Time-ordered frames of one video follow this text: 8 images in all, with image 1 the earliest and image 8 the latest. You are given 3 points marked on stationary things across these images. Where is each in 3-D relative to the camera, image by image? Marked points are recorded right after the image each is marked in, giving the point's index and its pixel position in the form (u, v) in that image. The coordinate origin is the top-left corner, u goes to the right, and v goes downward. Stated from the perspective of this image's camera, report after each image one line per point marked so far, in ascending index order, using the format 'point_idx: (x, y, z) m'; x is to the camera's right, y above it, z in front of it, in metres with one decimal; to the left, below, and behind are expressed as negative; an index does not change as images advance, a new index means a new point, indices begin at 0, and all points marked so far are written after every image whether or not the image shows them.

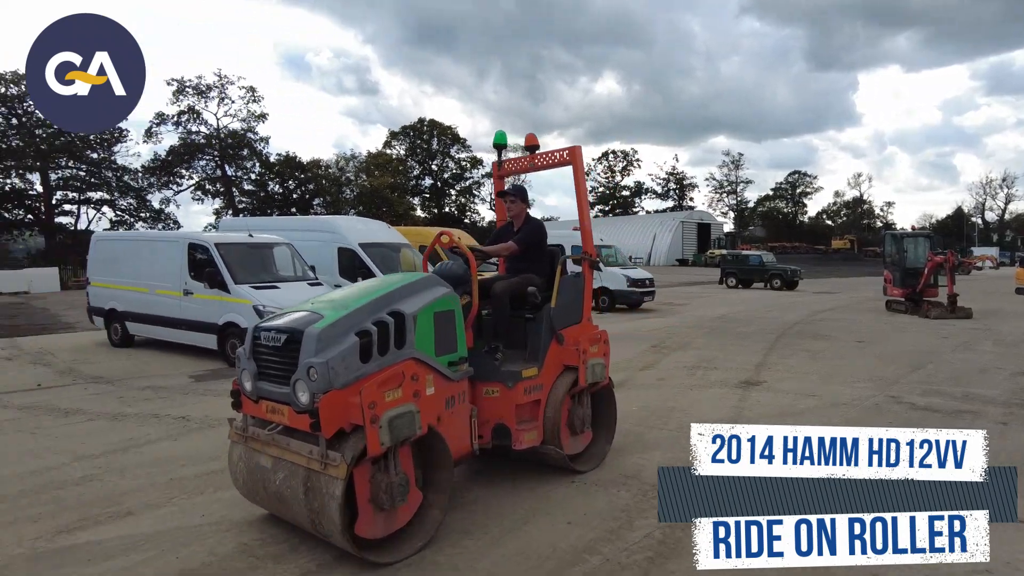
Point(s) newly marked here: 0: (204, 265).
0: (-5.1, +0.4, +11.0) m
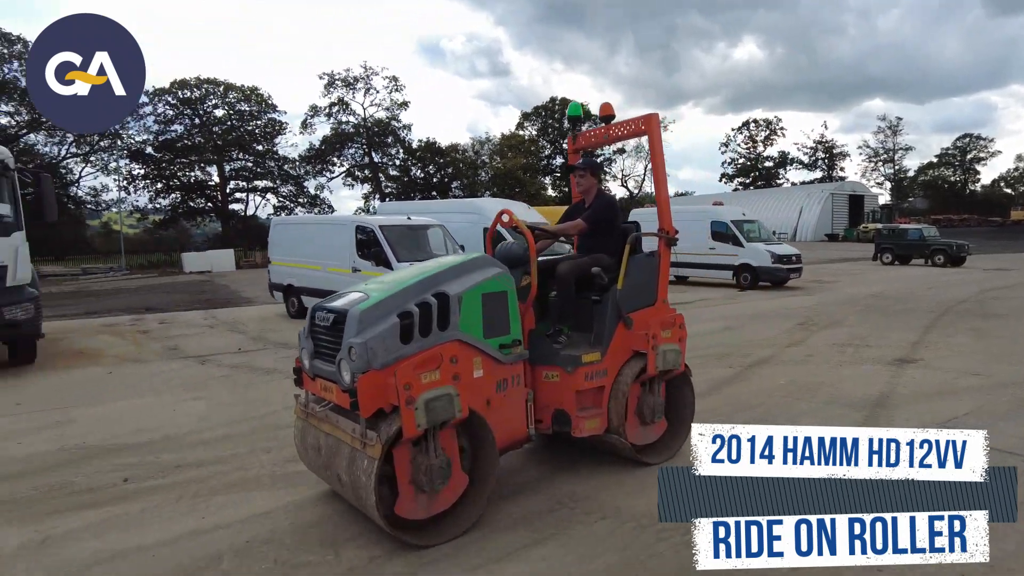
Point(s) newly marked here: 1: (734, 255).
0: (-2.6, +0.8, +12.2) m
1: (+6.2, +0.9, +18.4) m
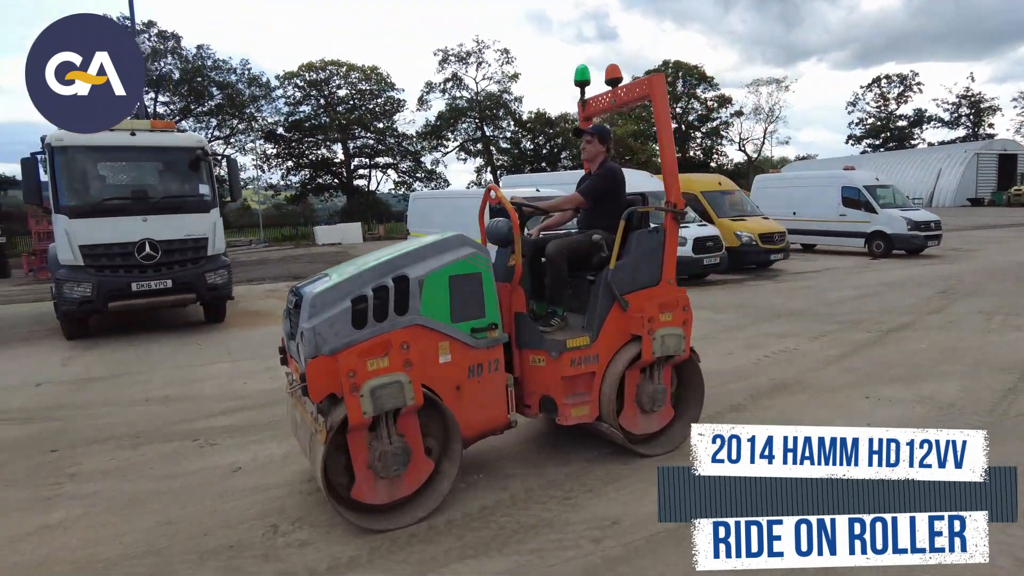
0: (-0.1, +1.4, +13.0) m
1: (+9.6, +1.8, +17.7) m
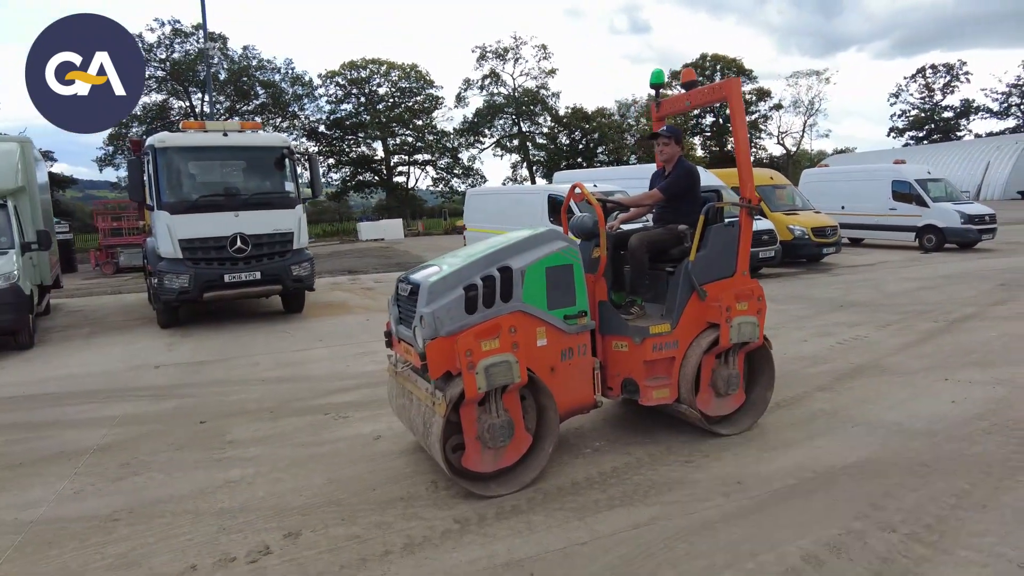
0: (+1.1, +1.6, +13.5) m
1: (+11.0, +2.0, +17.7) m
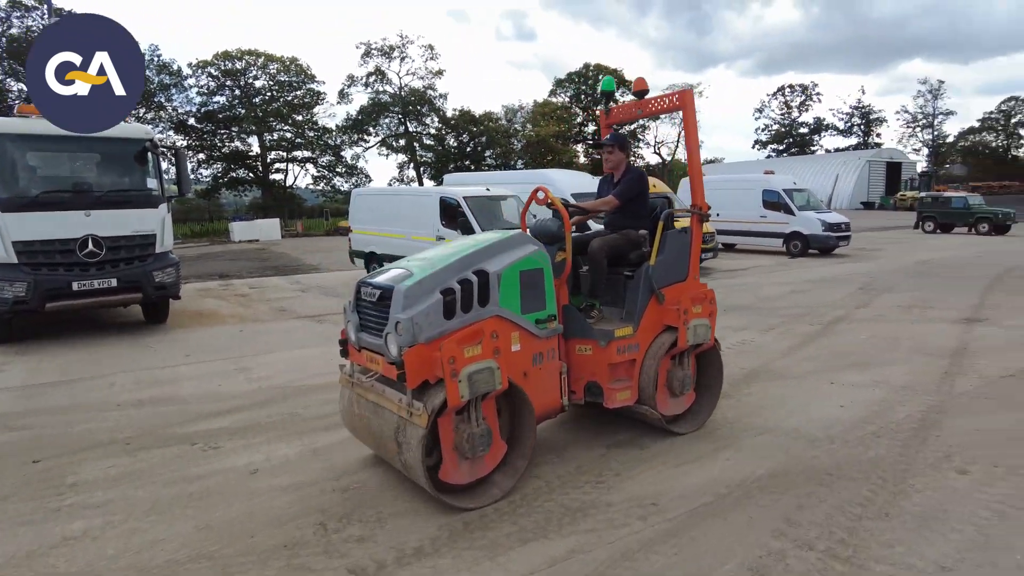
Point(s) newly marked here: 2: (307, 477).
0: (-1.1, +1.5, +13.2) m
1: (+7.9, +1.9, +19.0) m
2: (-1.3, -1.2, +4.2) m
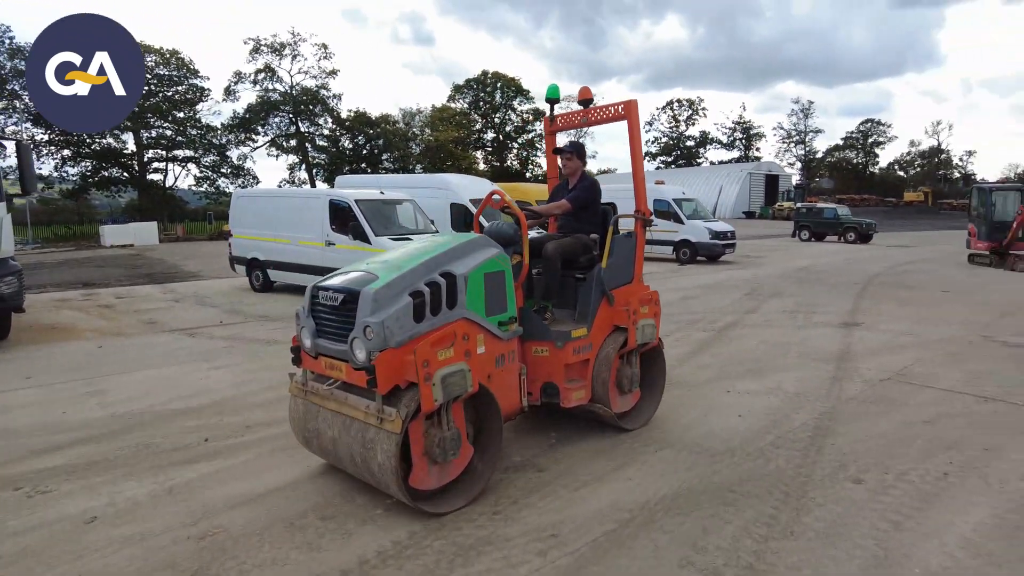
0: (-3.1, +1.3, +12.5) m
1: (+4.9, +1.7, +19.7) m
2: (-1.9, -1.3, +3.6) m
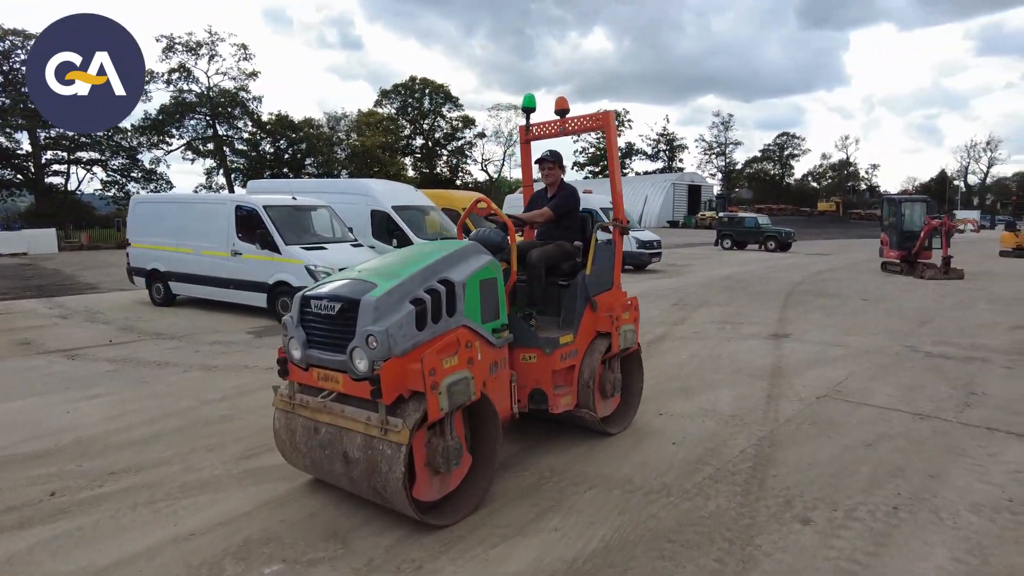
0: (-4.5, +1.1, +11.6) m
1: (+2.7, +1.4, +19.5) m
2: (-2.3, -1.4, +2.8) m
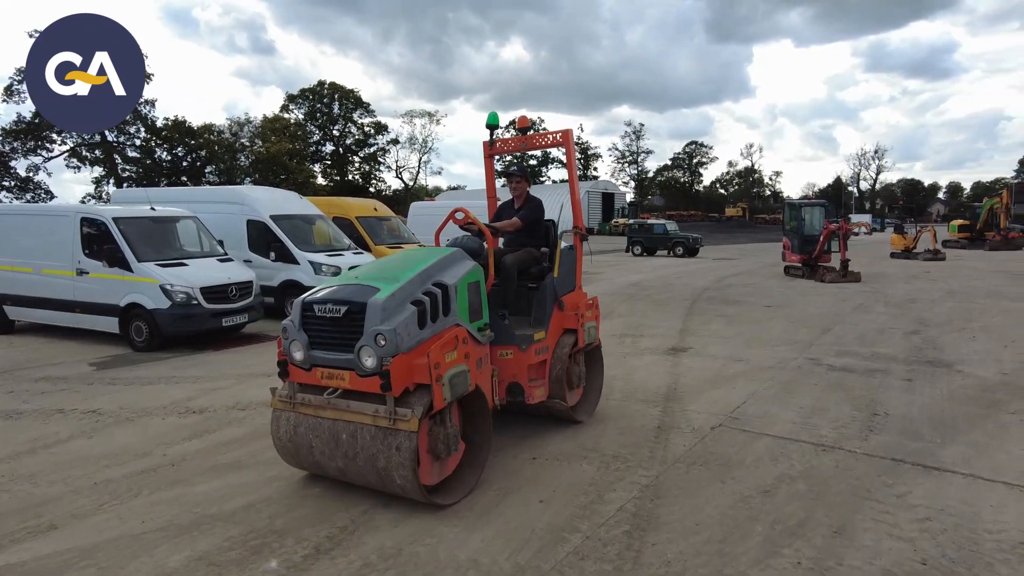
0: (-6.3, +0.7, +10.1) m
1: (0.0, +1.1, +18.9) m
2: (-3.1, -1.6, +1.6) m
